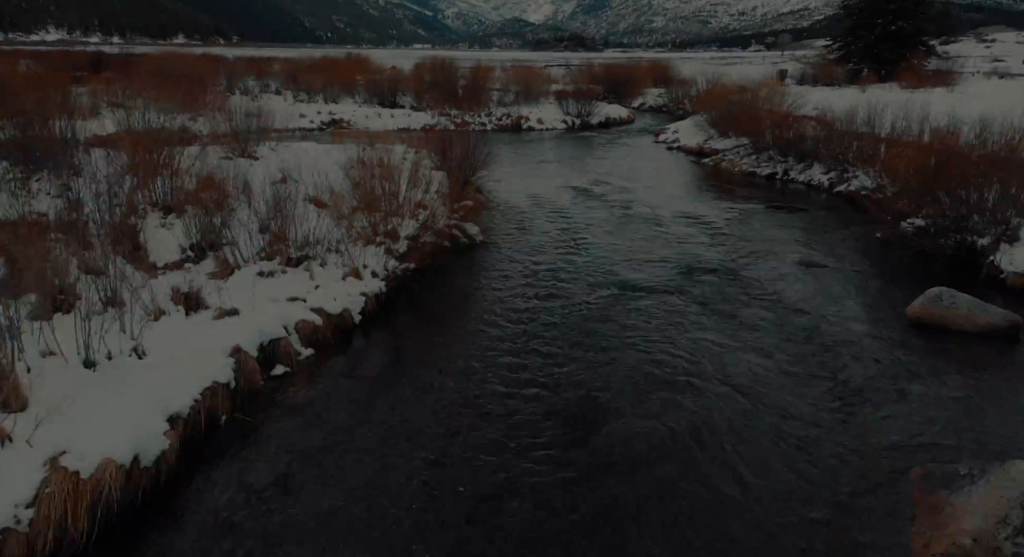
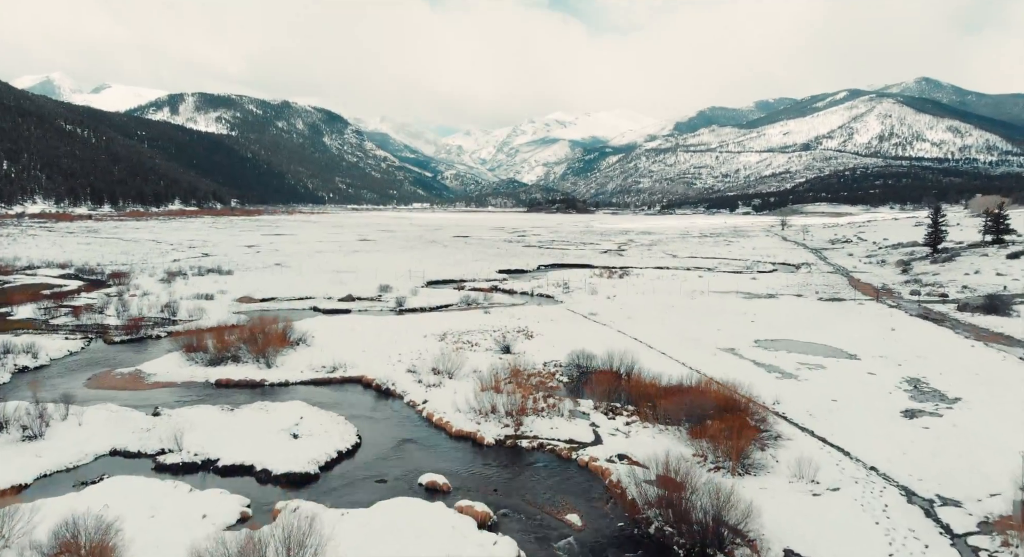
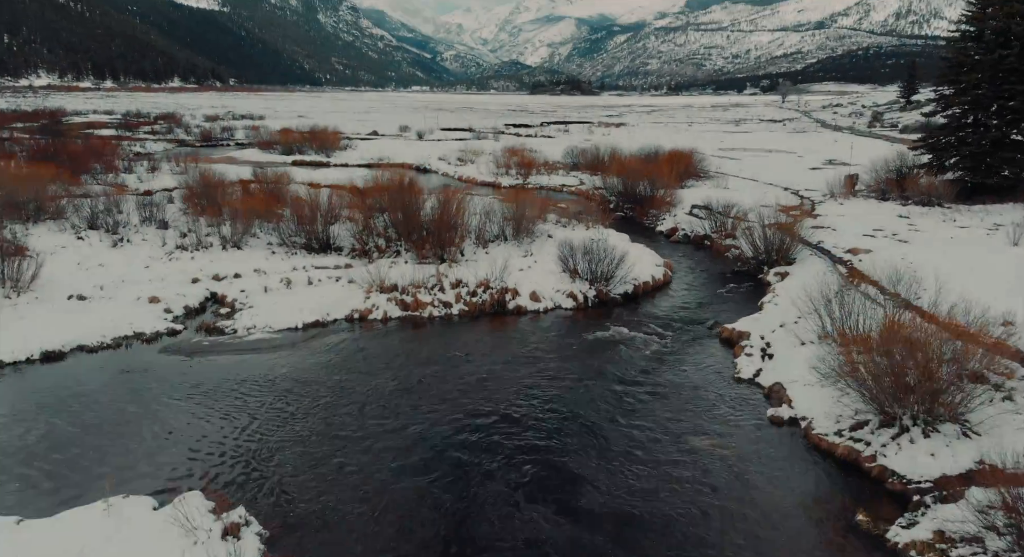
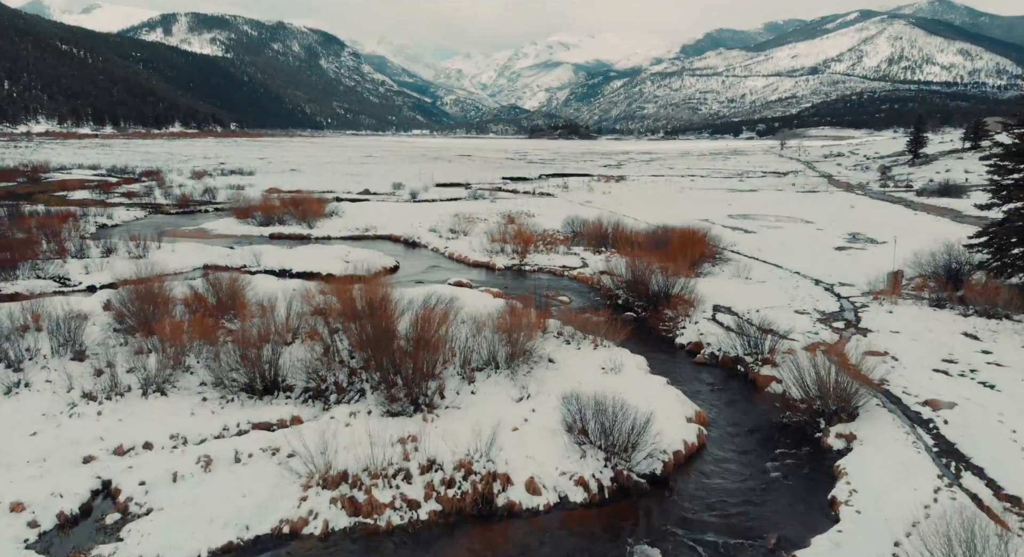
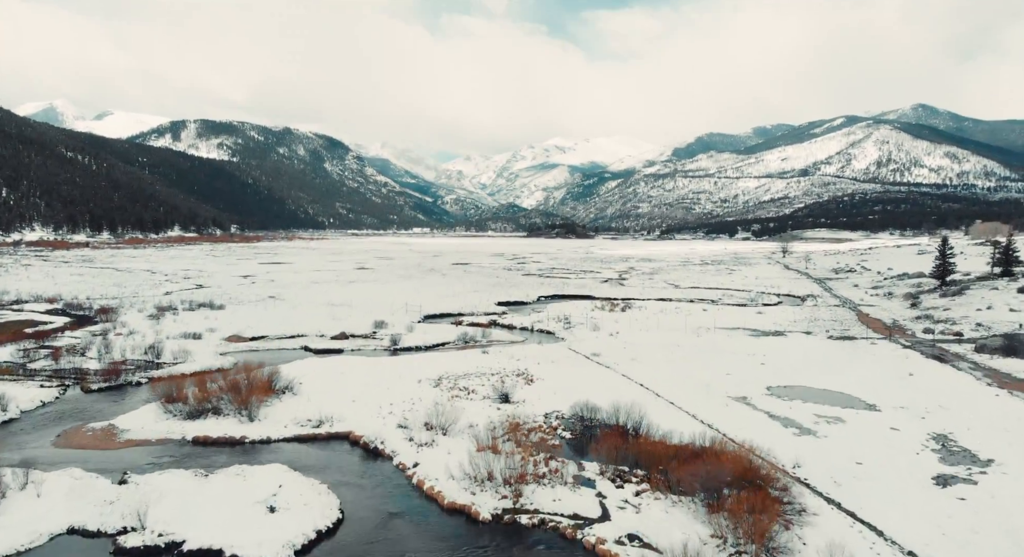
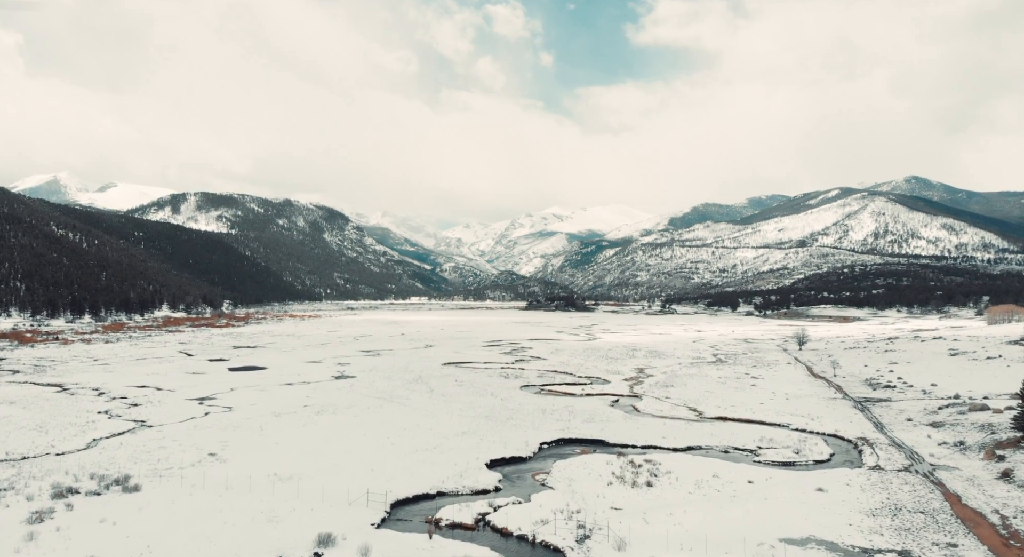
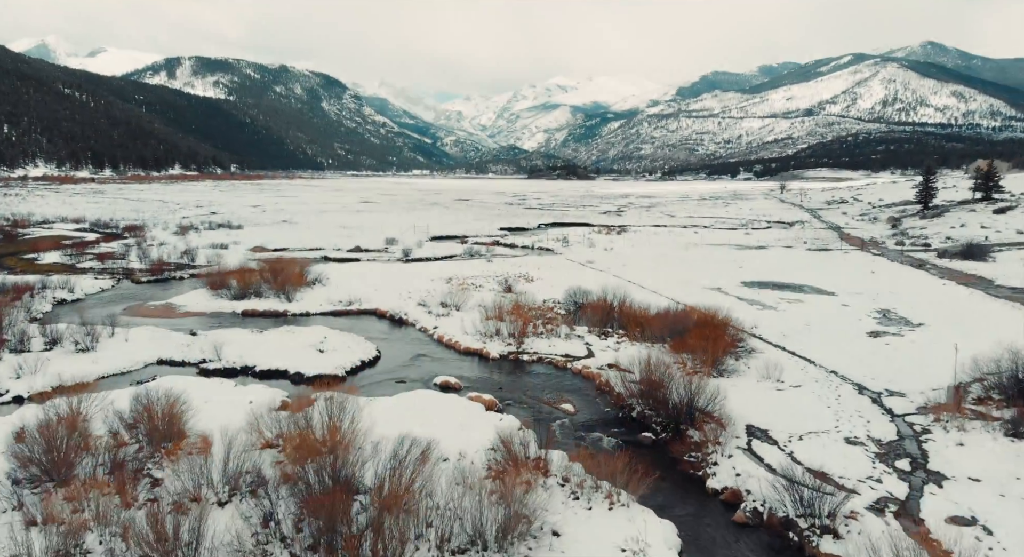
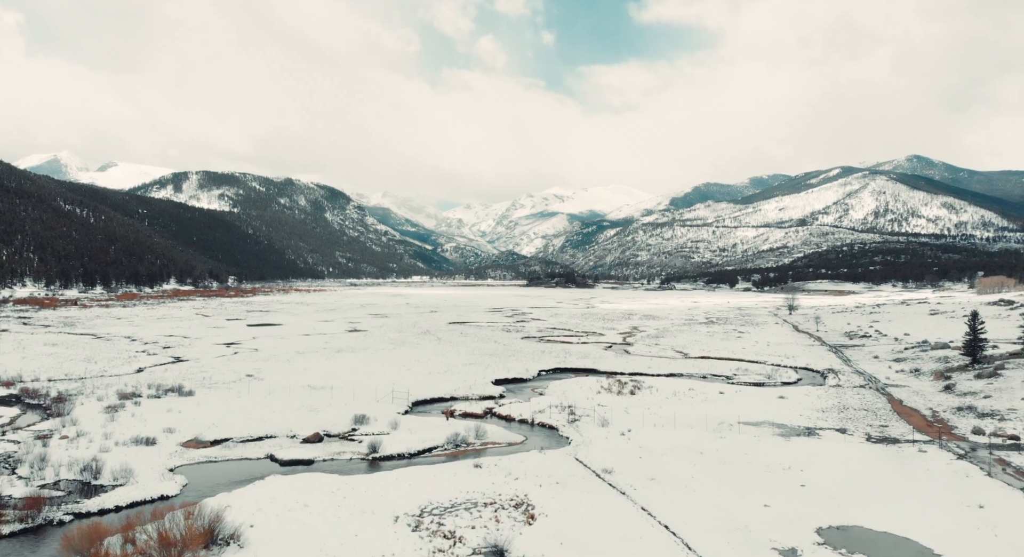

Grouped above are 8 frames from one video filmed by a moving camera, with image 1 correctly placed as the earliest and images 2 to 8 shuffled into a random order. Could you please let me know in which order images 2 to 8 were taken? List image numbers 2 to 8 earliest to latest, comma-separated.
3, 4, 7, 2, 5, 8, 6
